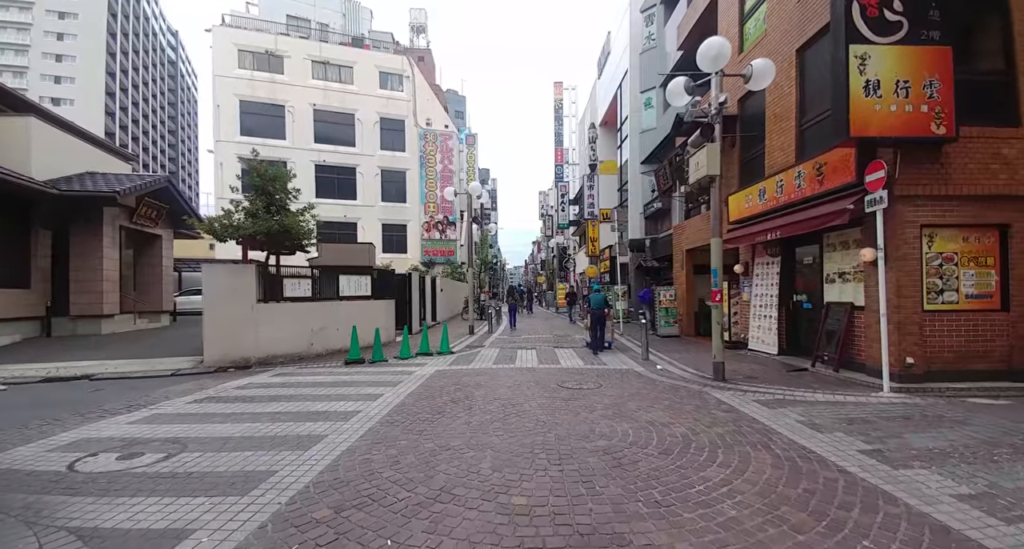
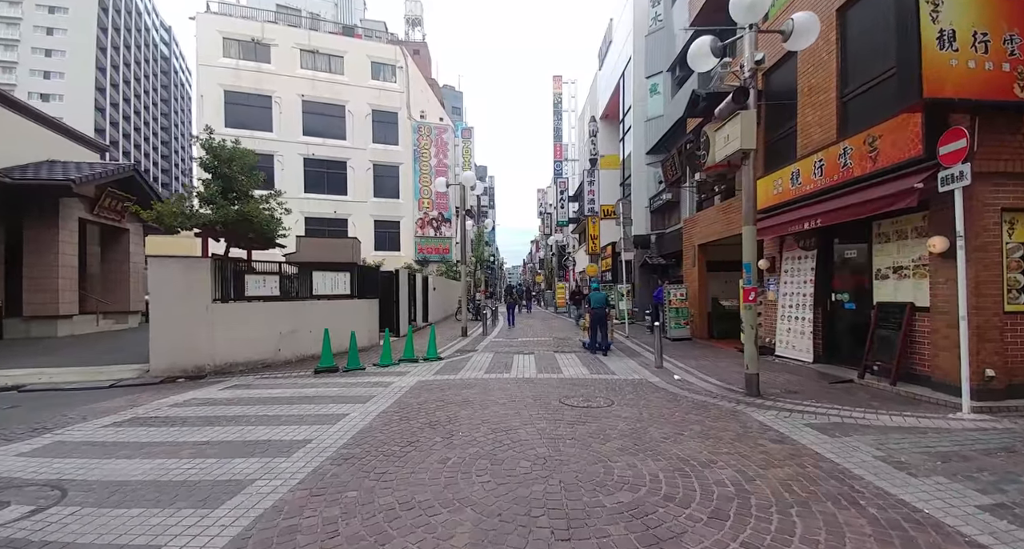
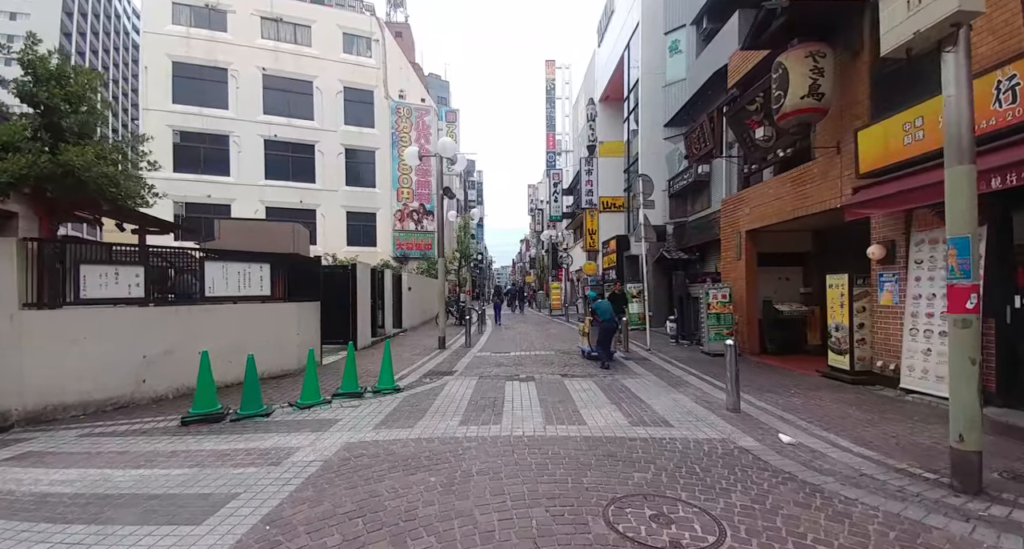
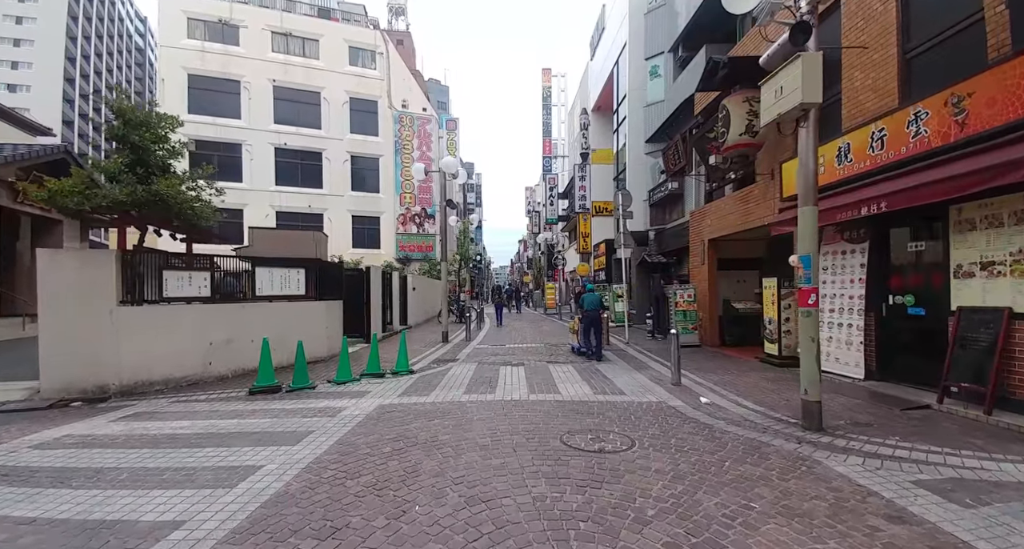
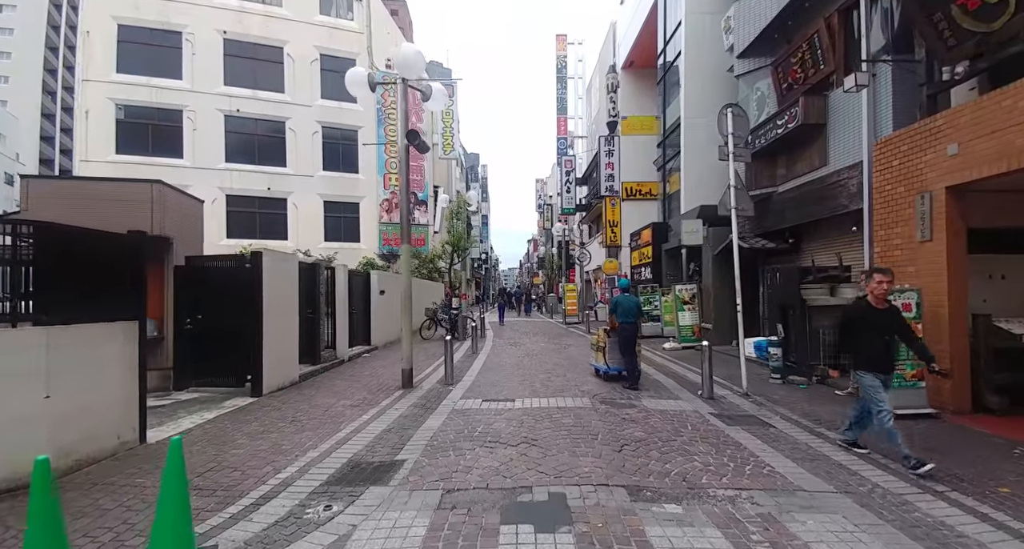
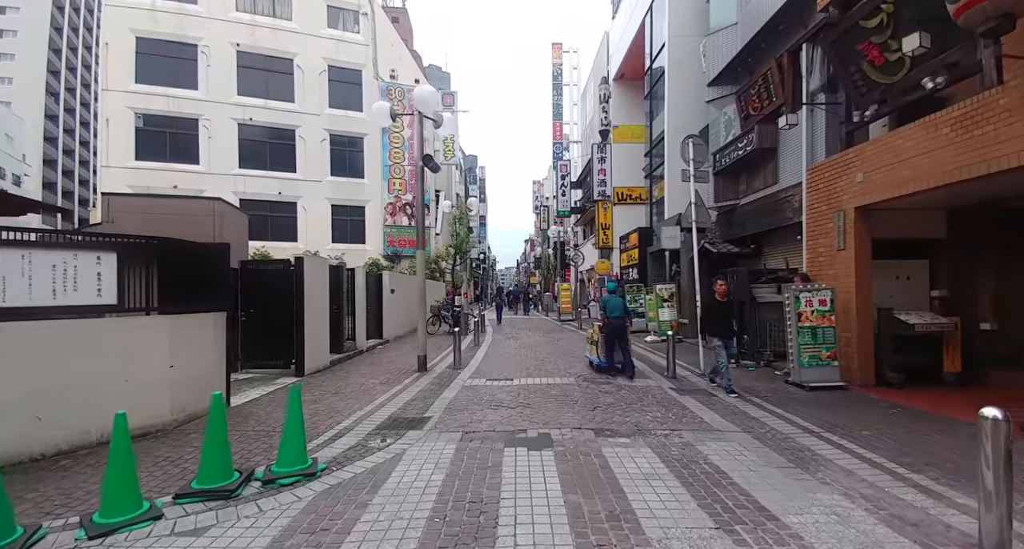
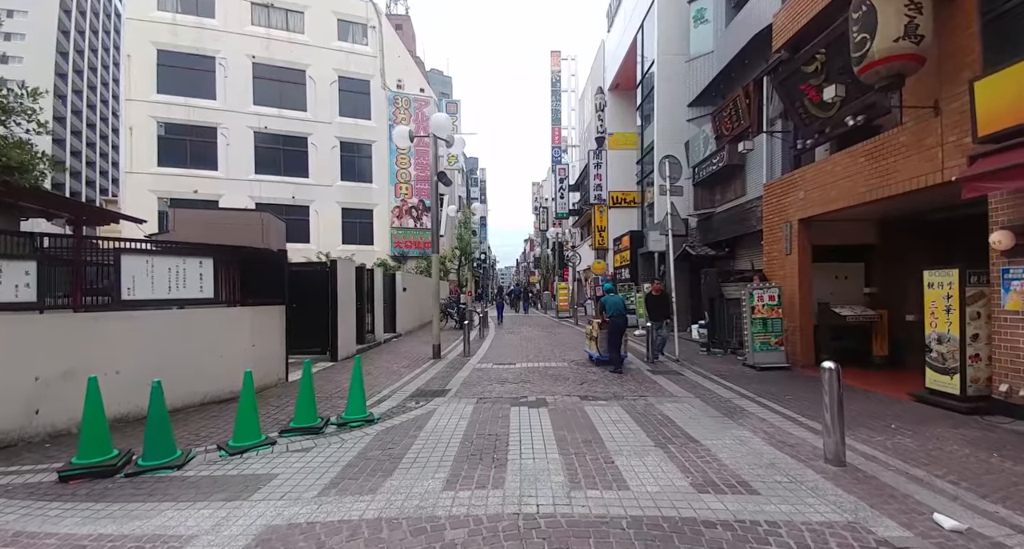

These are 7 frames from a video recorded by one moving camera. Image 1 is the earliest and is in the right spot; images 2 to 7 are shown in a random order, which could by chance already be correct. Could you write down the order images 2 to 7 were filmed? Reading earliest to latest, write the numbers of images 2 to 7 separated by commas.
2, 4, 3, 7, 6, 5
